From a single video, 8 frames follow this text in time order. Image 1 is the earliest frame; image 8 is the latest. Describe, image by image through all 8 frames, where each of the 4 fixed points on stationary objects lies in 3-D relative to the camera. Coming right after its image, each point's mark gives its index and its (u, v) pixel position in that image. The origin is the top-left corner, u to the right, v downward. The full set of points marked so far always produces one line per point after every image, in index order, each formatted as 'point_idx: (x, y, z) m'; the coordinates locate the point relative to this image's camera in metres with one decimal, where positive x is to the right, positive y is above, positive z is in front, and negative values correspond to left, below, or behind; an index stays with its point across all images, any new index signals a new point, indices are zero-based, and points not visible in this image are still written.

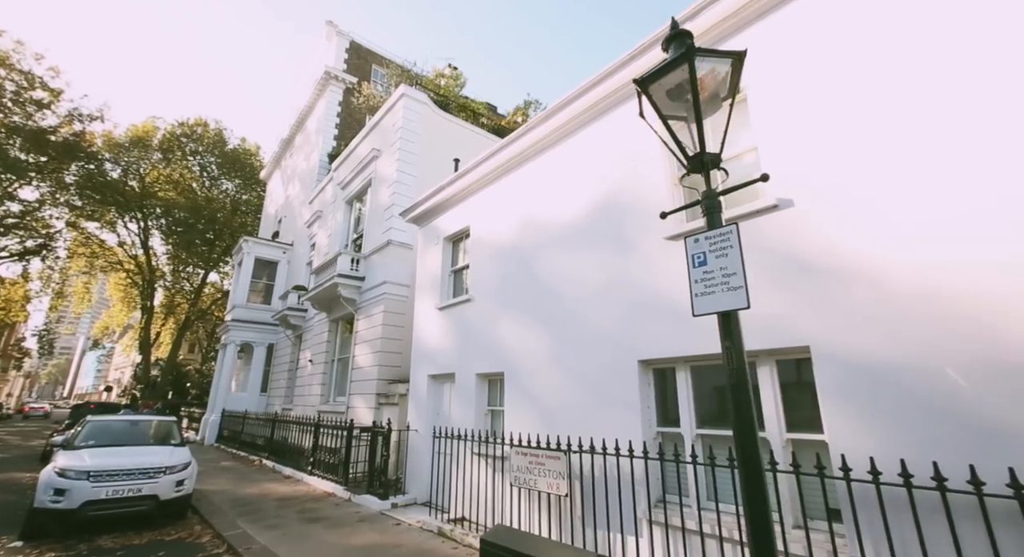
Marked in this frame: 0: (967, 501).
0: (+3.0, -1.4, +3.1) m
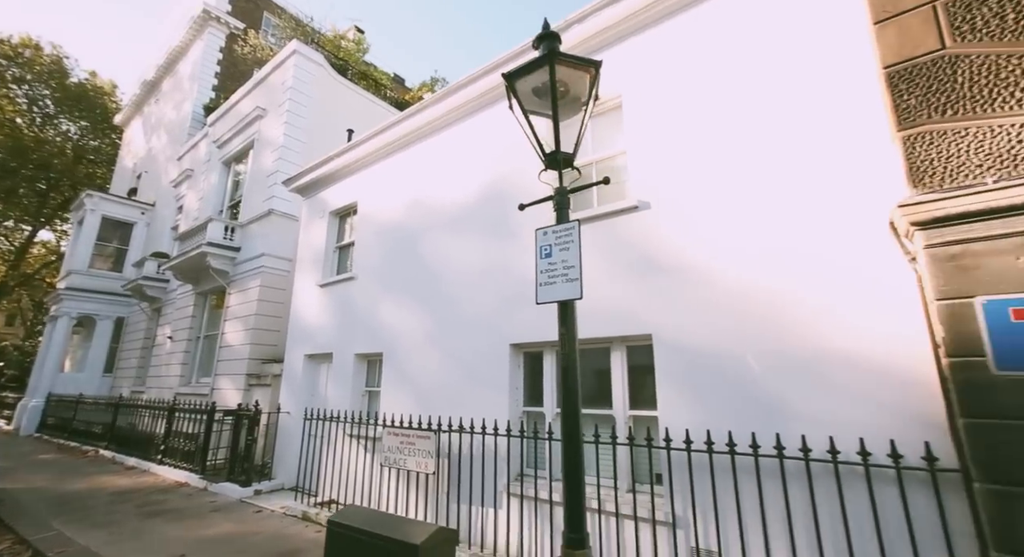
0: (+1.9, -1.4, +3.9) m
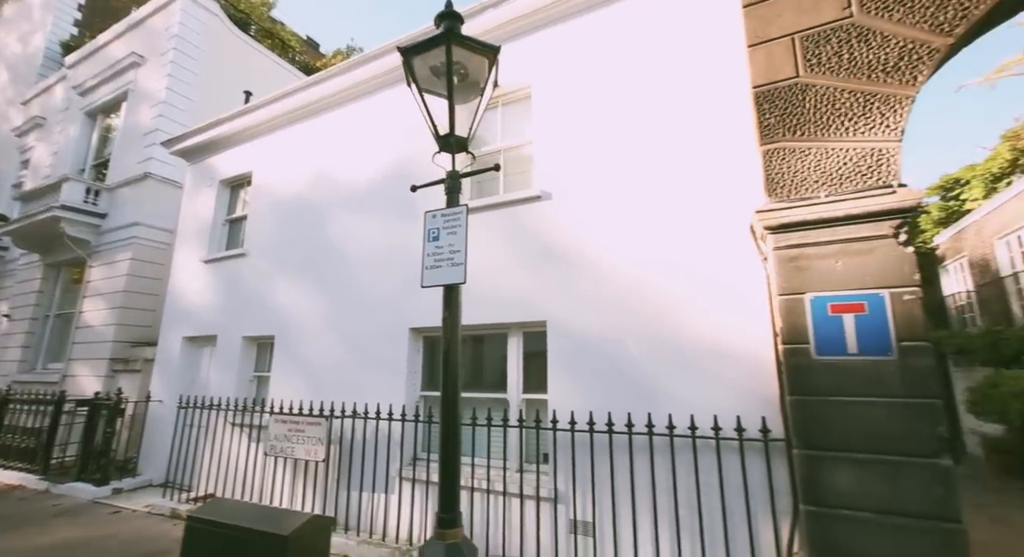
0: (+1.0, -1.4, +4.3) m
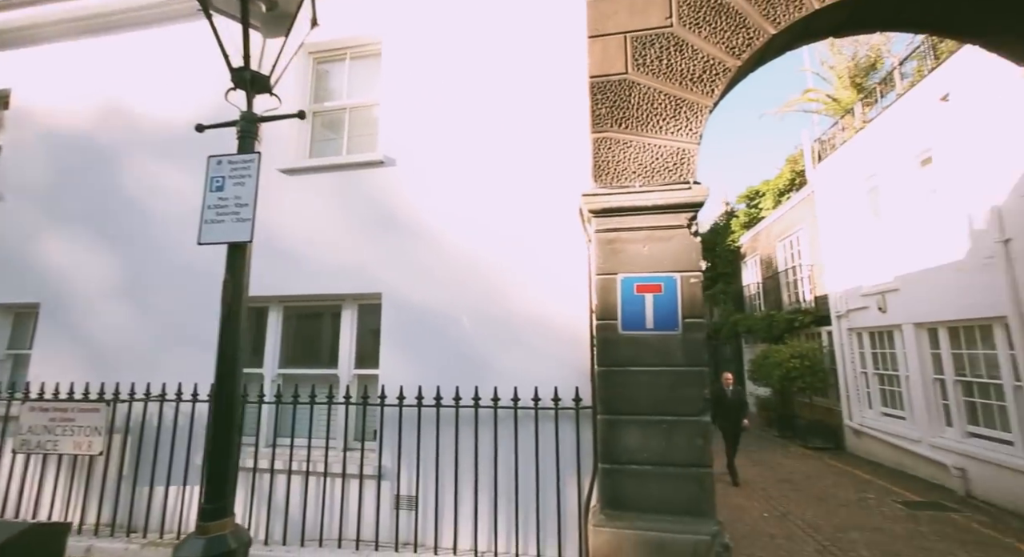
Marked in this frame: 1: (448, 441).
0: (-0.5, -1.1, +4.4) m
1: (-0.5, -1.4, +4.3) m
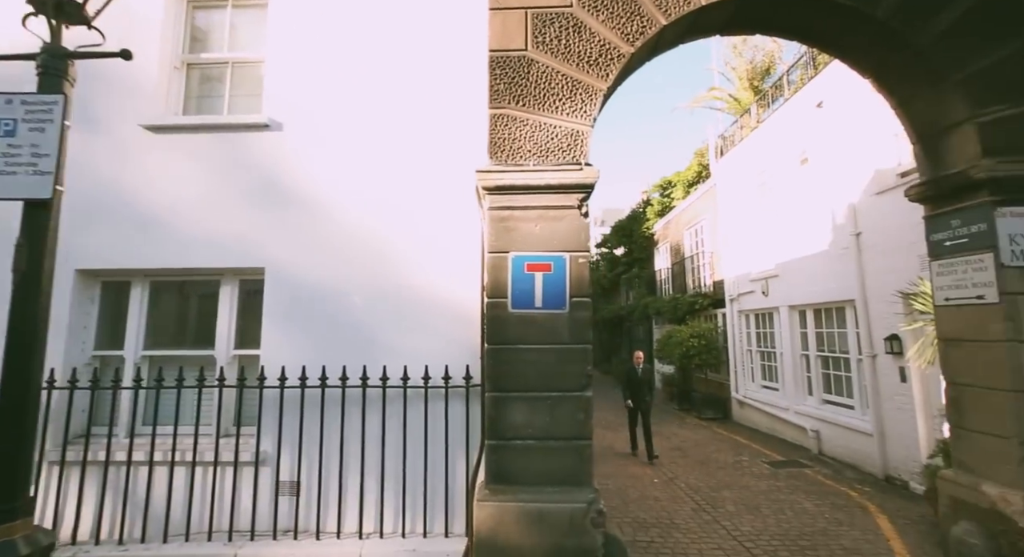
0: (-1.4, -0.9, +4.2) m
1: (-1.4, -1.2, +4.2) m
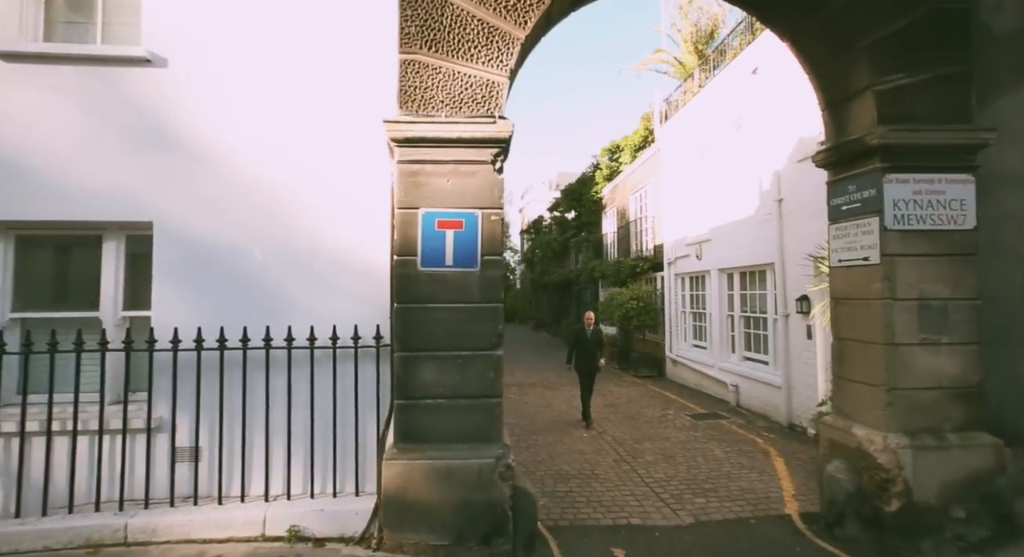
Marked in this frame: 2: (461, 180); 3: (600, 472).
0: (-2.1, -0.6, +4.0) m
1: (-2.1, -0.8, +4.0) m
2: (-0.4, +0.7, +3.7) m
3: (+1.0, -2.2, +5.9) m
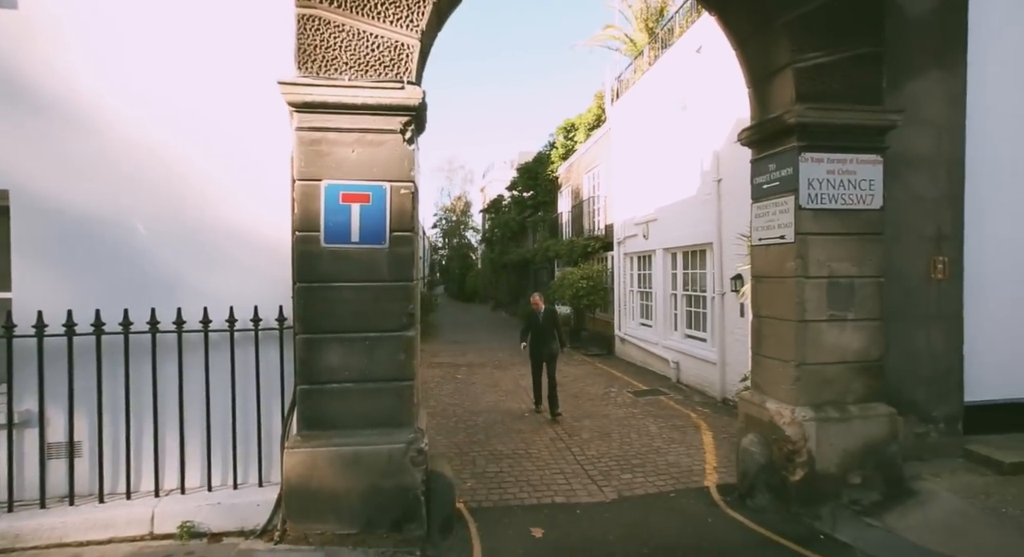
0: (-2.7, -0.5, +3.7) m
1: (-2.8, -0.7, +3.7) m
2: (-1.0, +0.8, +3.5) m
3: (+0.2, -2.0, +5.9) m
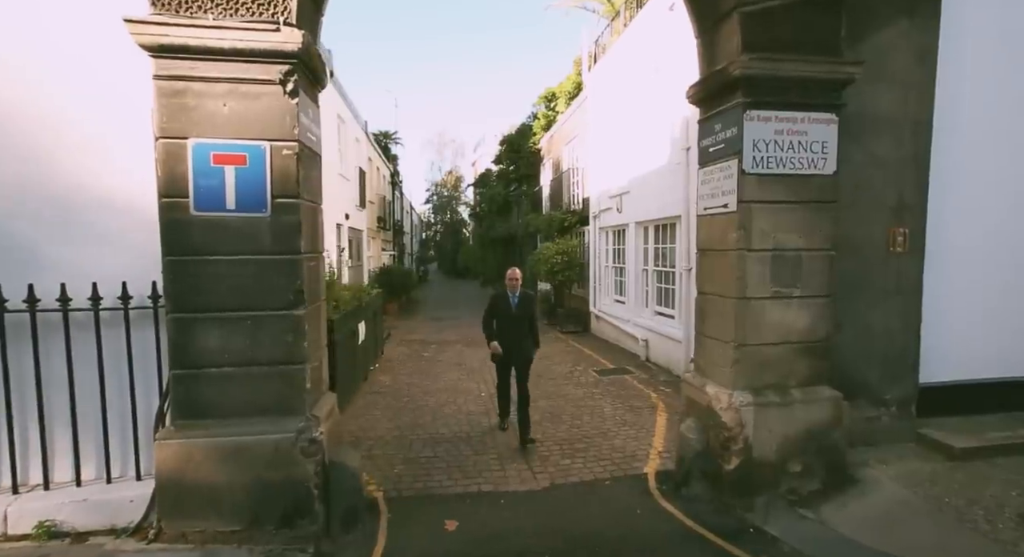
0: (-3.3, -0.3, +3.4) m
1: (-3.4, -0.5, +3.4) m
2: (-1.6, +1.0, +3.1) m
3: (-0.4, -1.7, +5.6) m
